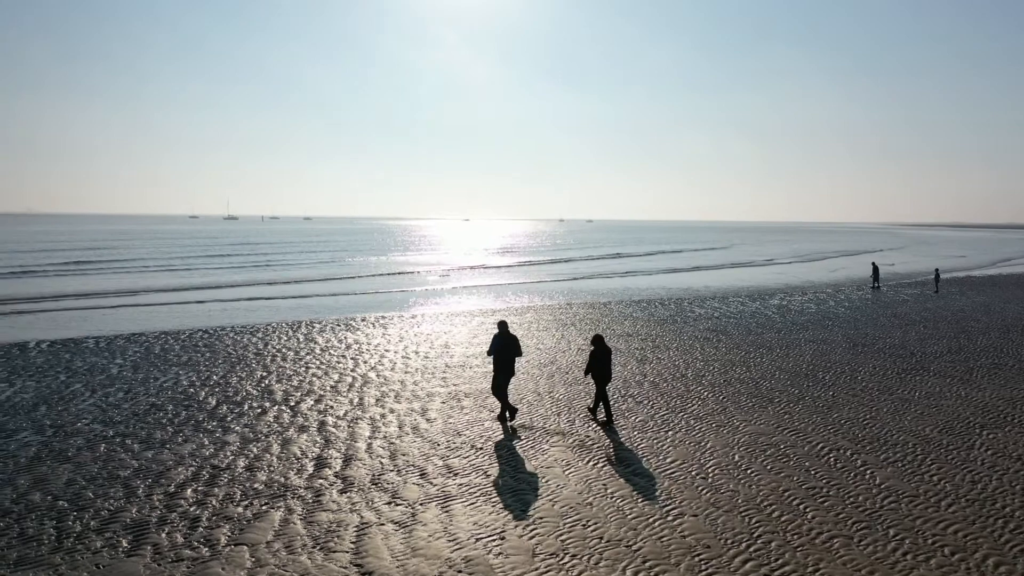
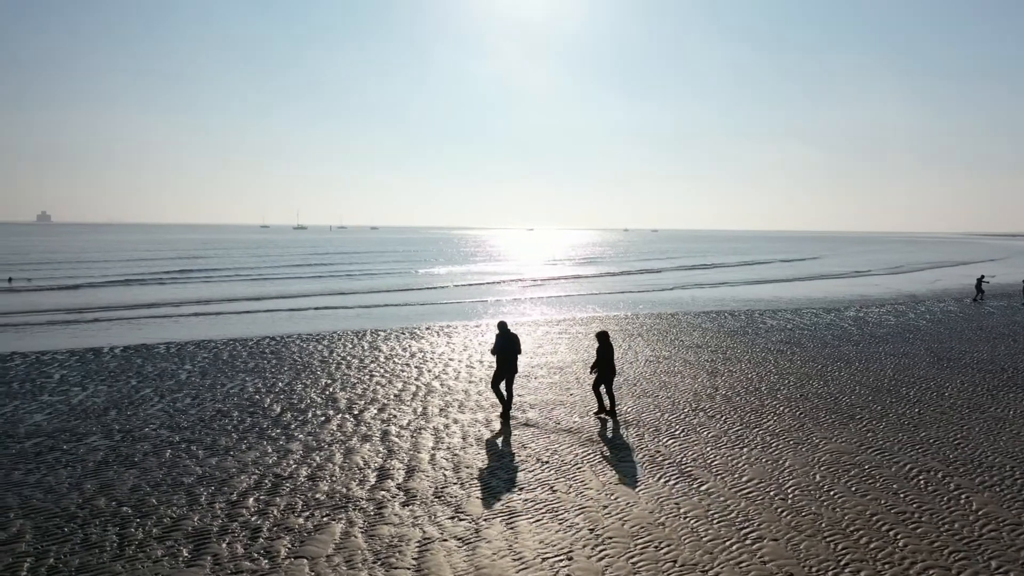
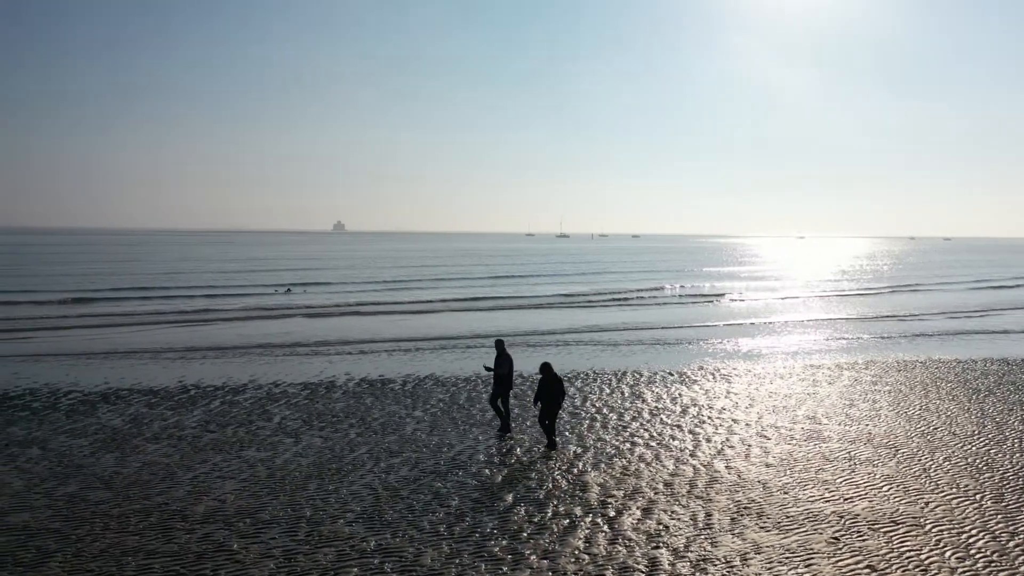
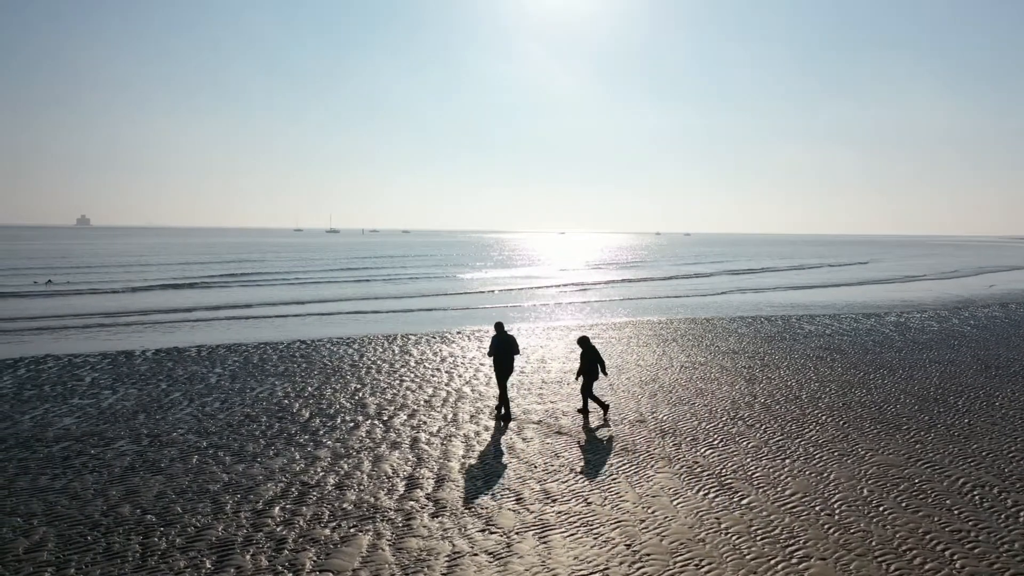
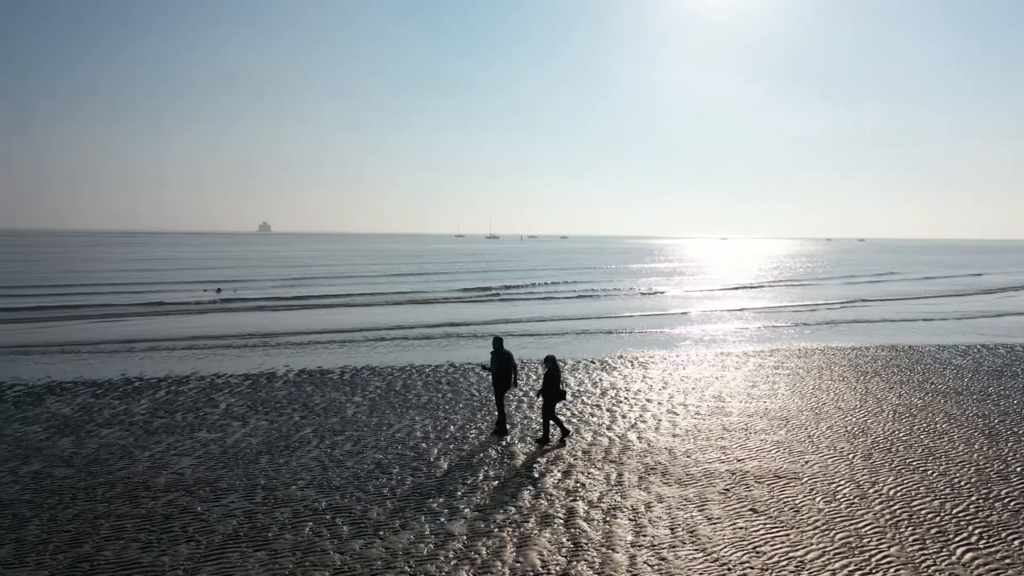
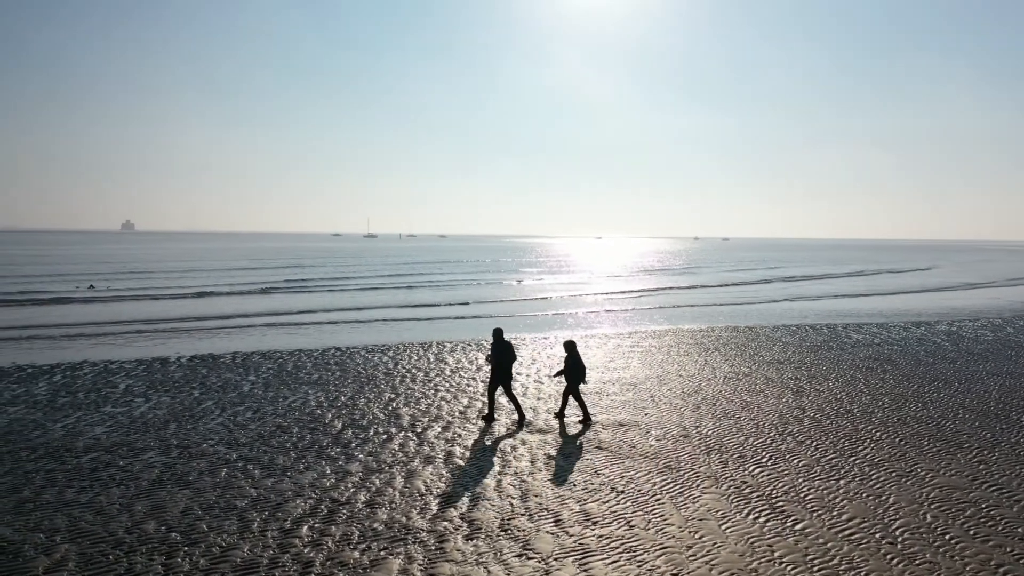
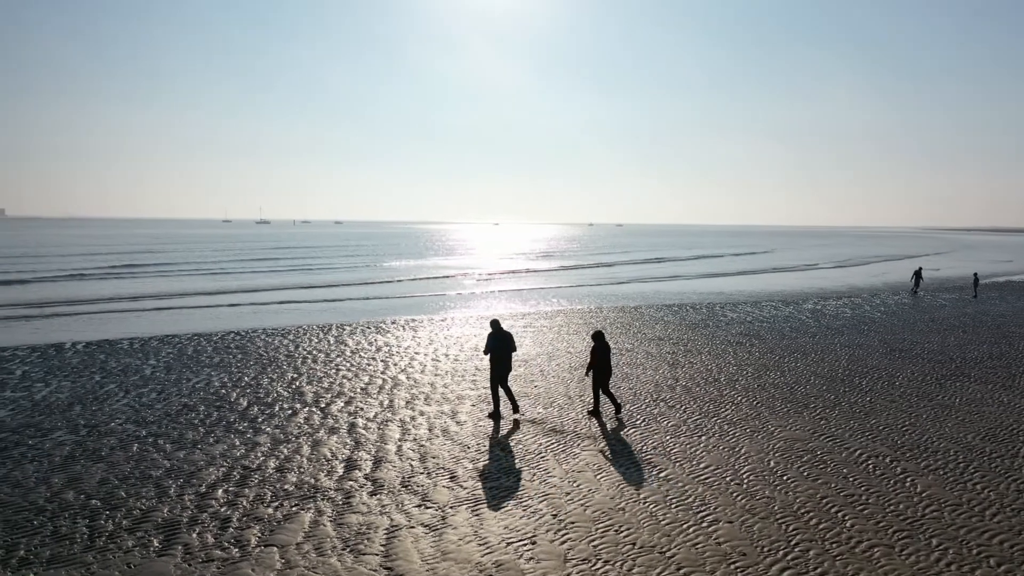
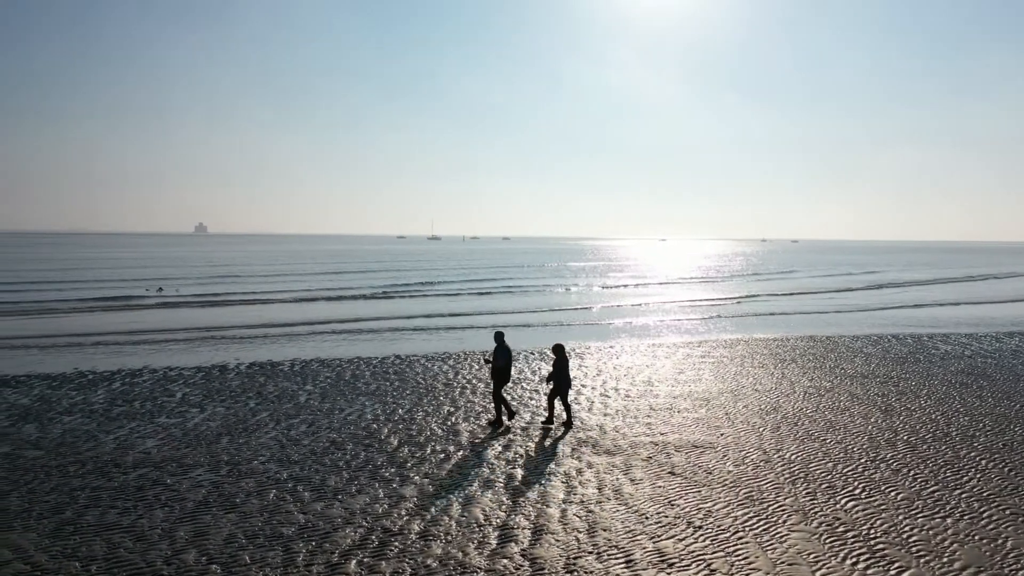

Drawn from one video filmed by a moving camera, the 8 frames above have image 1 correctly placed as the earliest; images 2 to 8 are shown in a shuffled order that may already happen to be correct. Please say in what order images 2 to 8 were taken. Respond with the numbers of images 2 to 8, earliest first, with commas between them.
7, 2, 4, 6, 8, 5, 3
